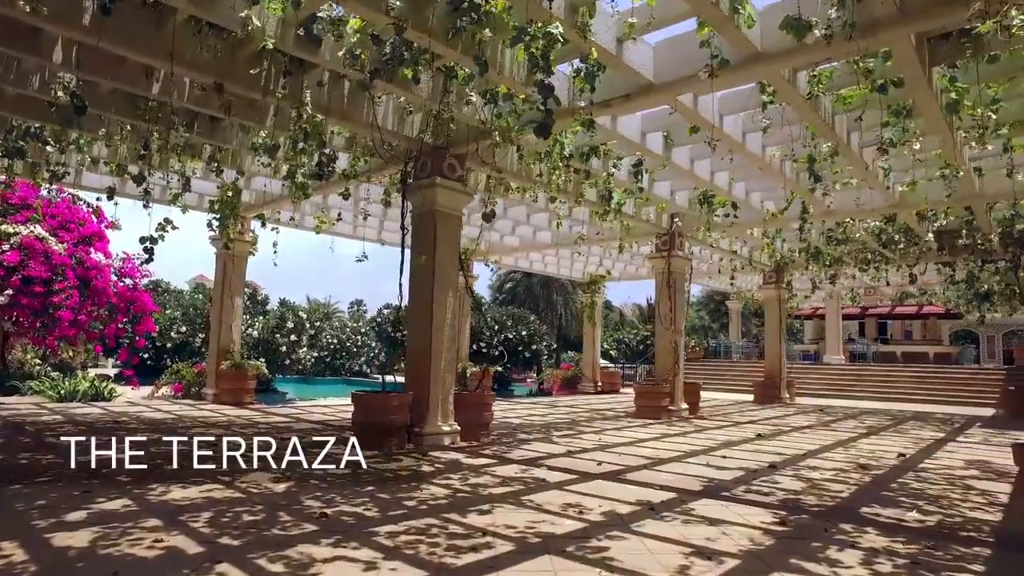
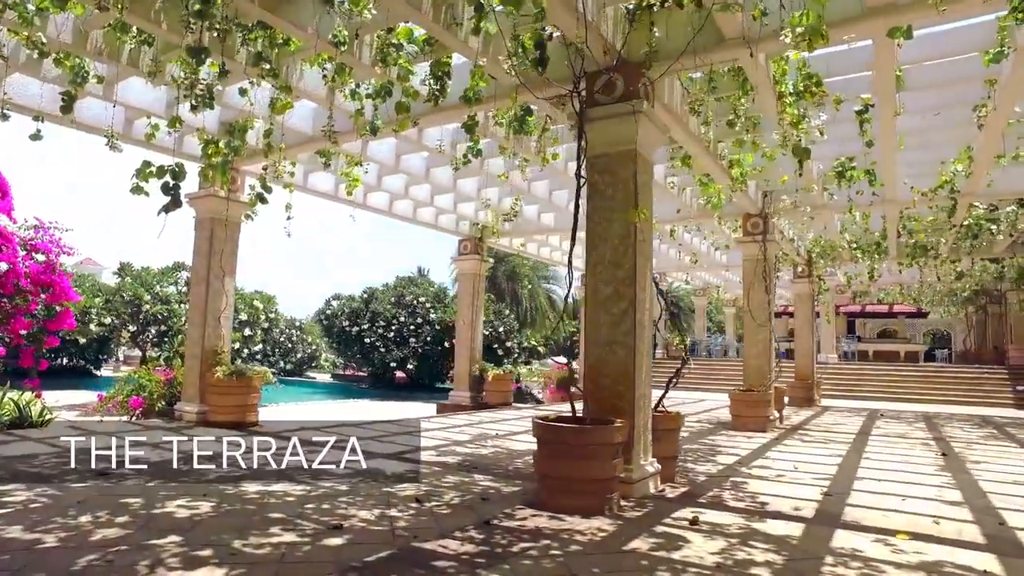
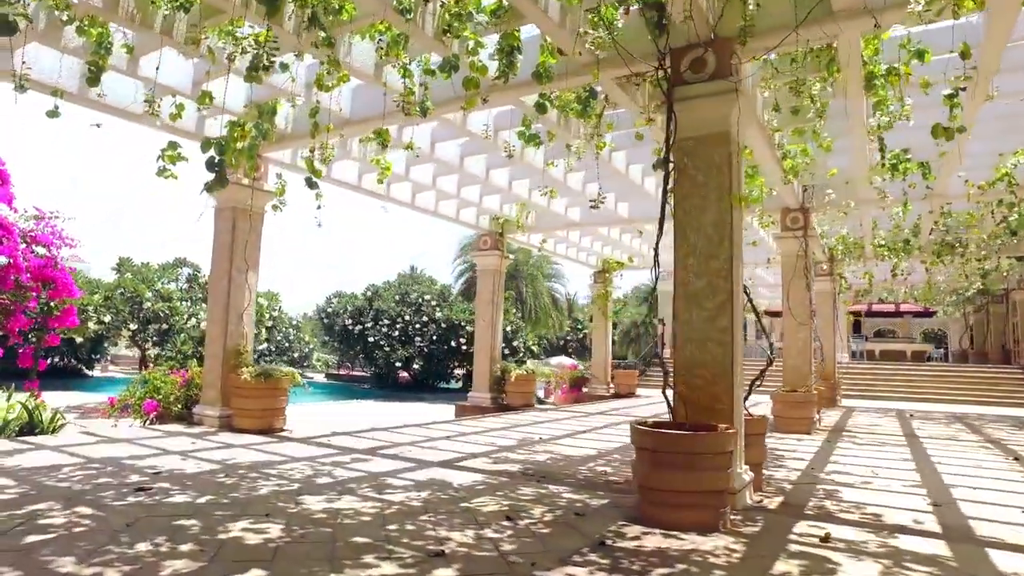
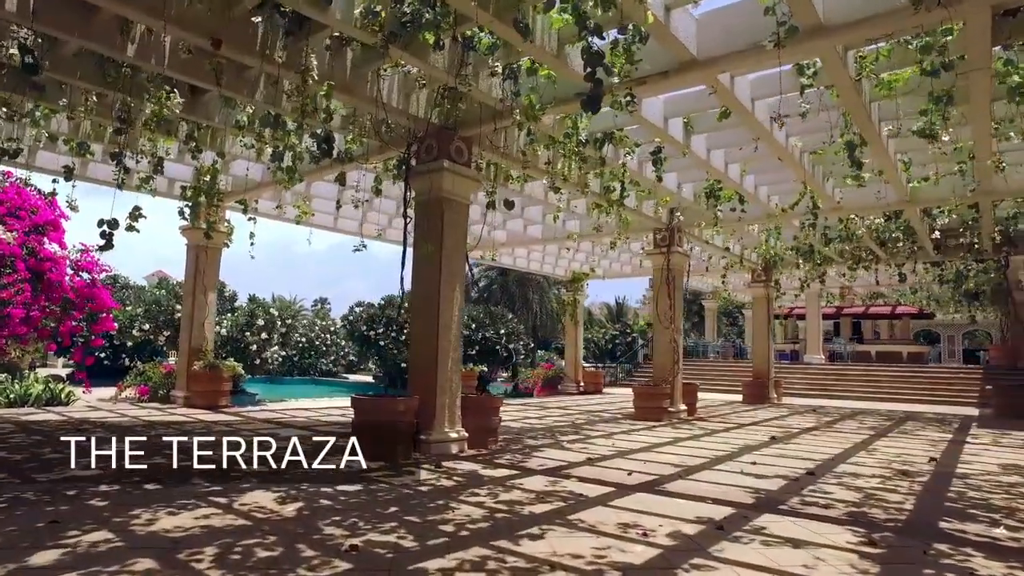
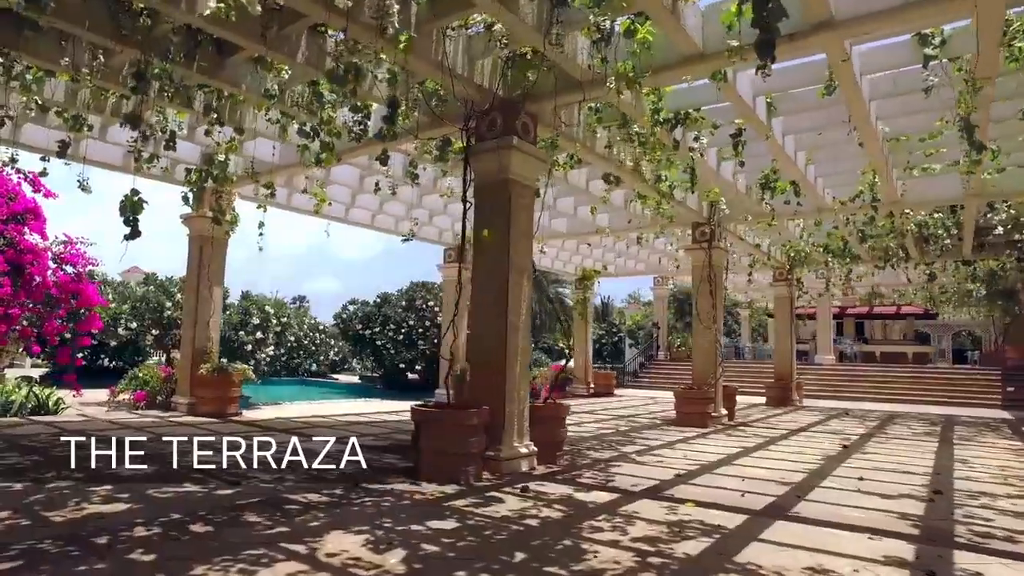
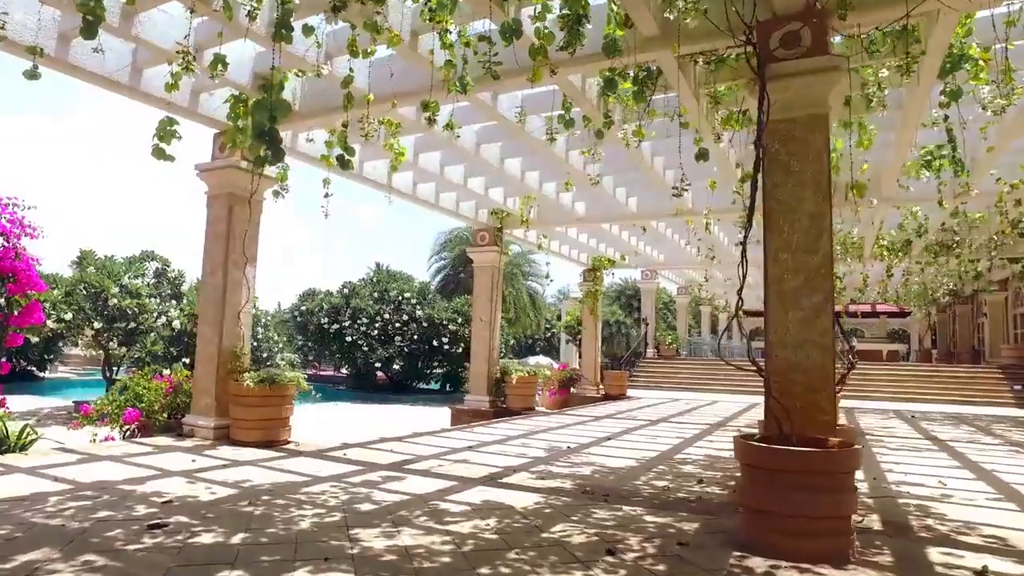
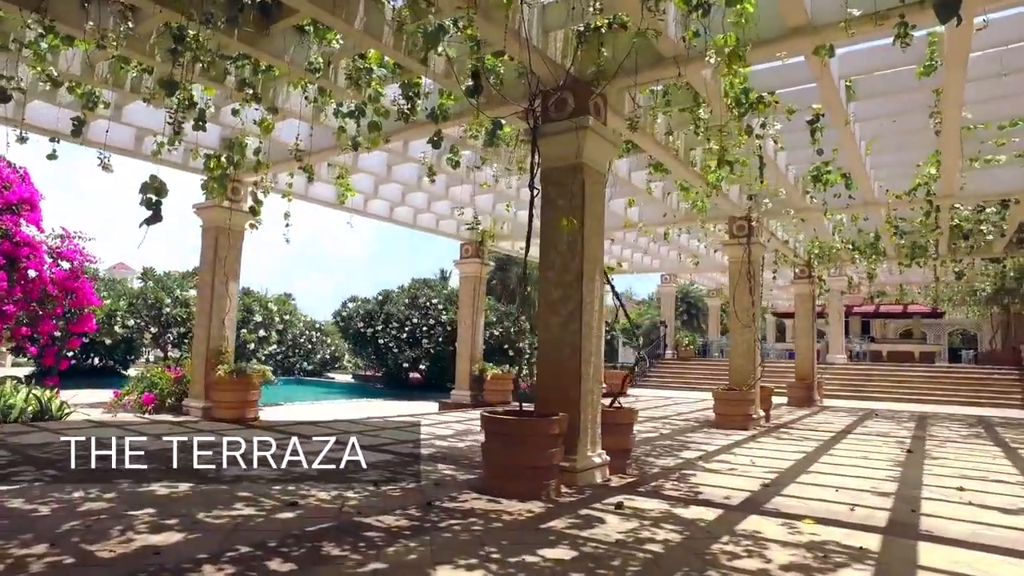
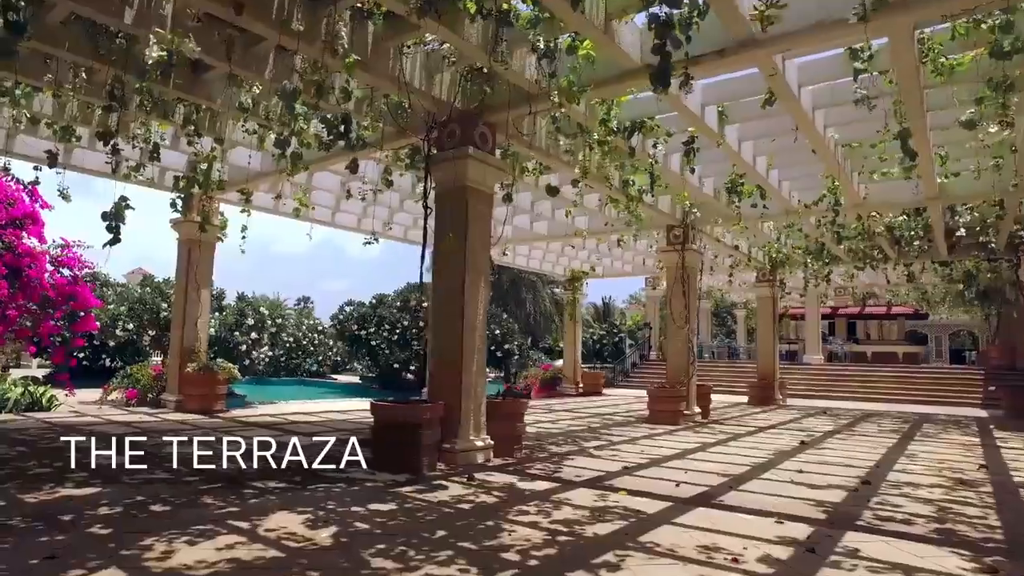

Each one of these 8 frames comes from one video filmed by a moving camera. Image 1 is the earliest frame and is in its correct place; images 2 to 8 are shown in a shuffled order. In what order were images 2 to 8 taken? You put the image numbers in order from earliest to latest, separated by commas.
4, 8, 5, 7, 2, 3, 6
